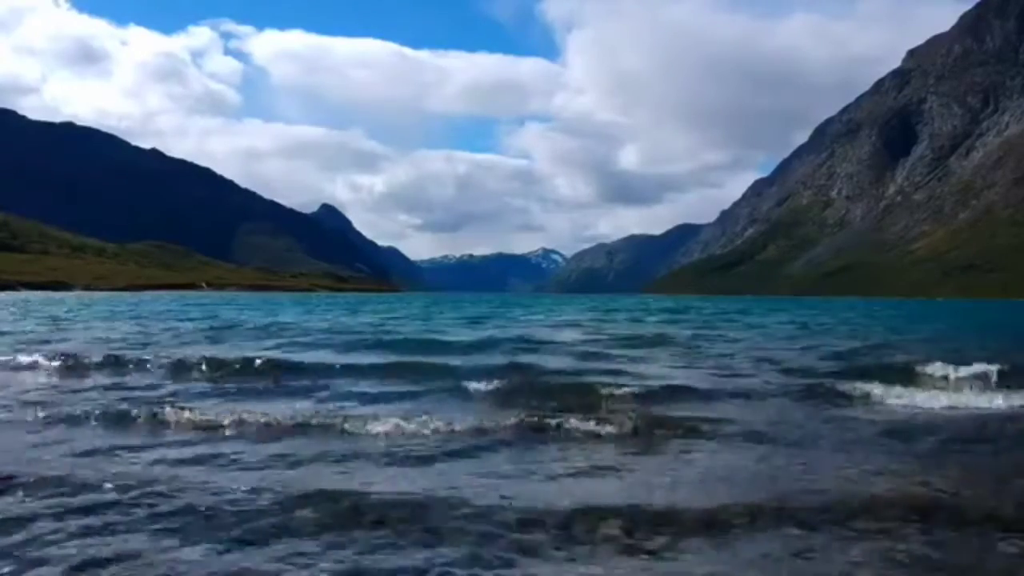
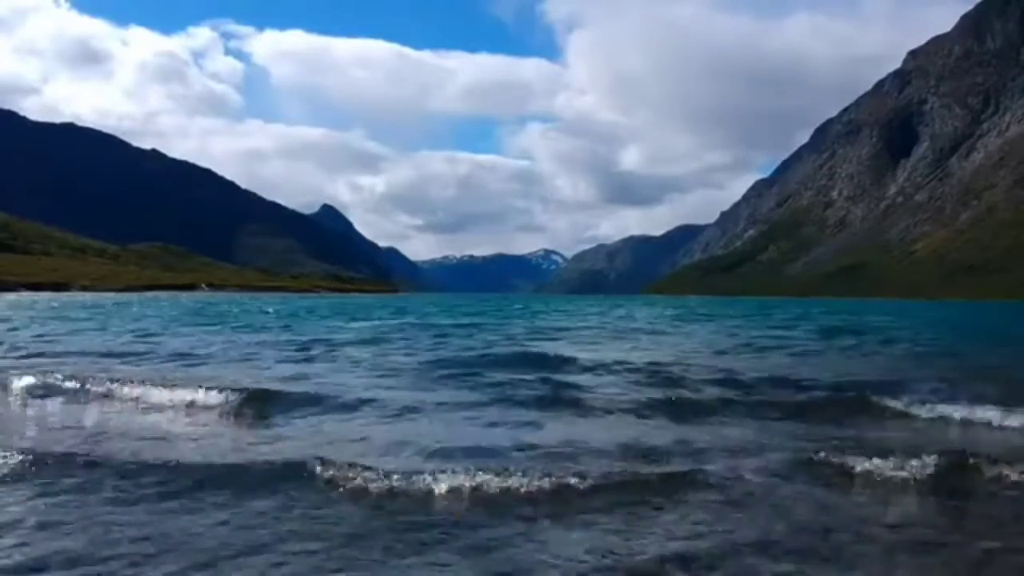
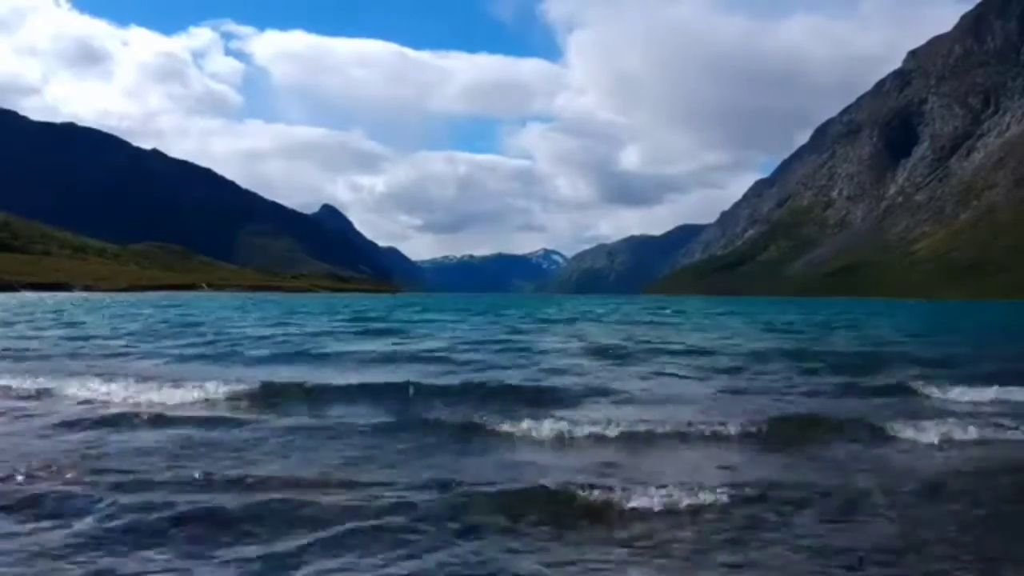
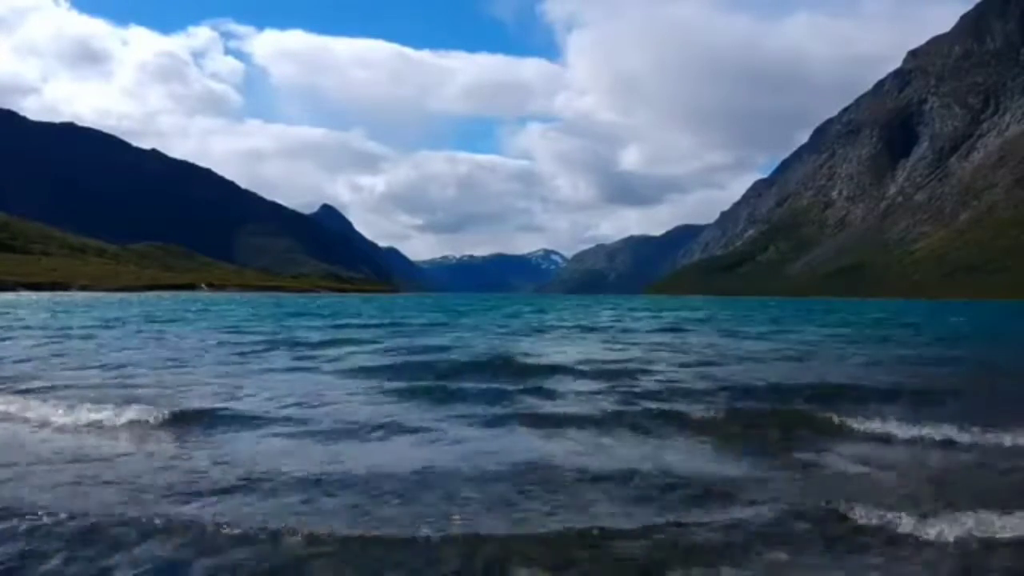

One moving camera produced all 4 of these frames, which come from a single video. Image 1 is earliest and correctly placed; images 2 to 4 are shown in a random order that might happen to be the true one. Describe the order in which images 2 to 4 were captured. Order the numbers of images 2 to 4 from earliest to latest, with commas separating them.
3, 2, 4
